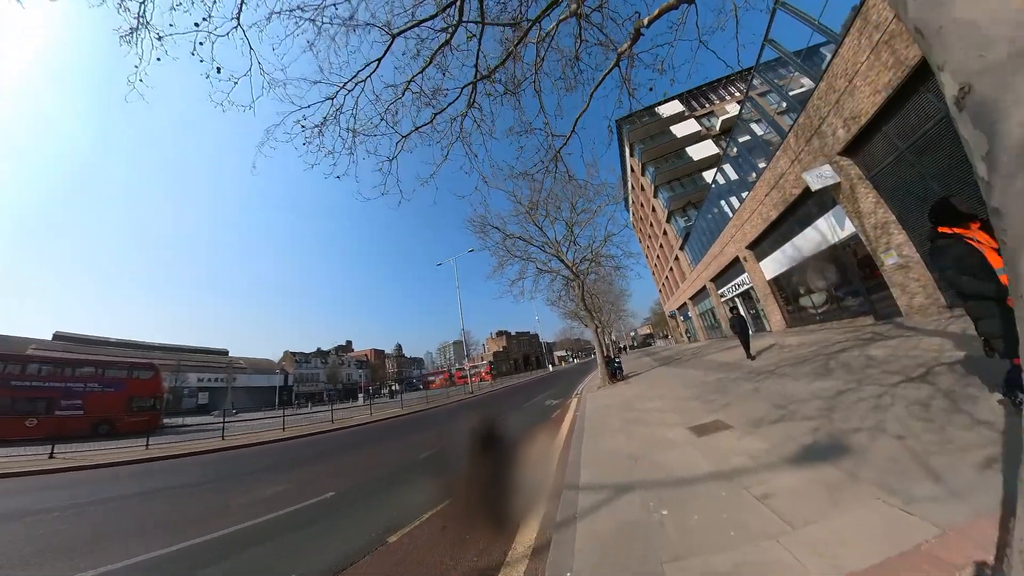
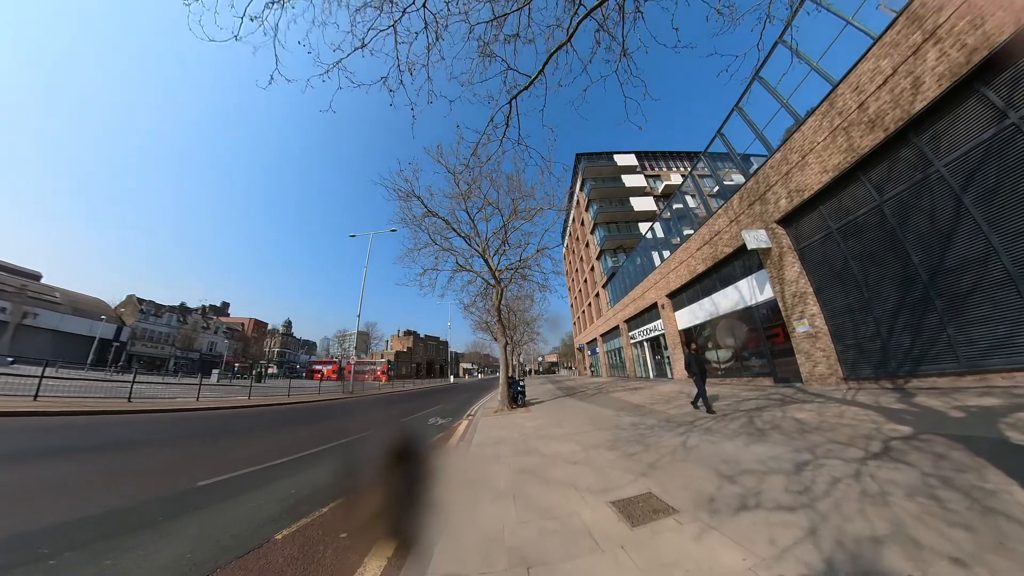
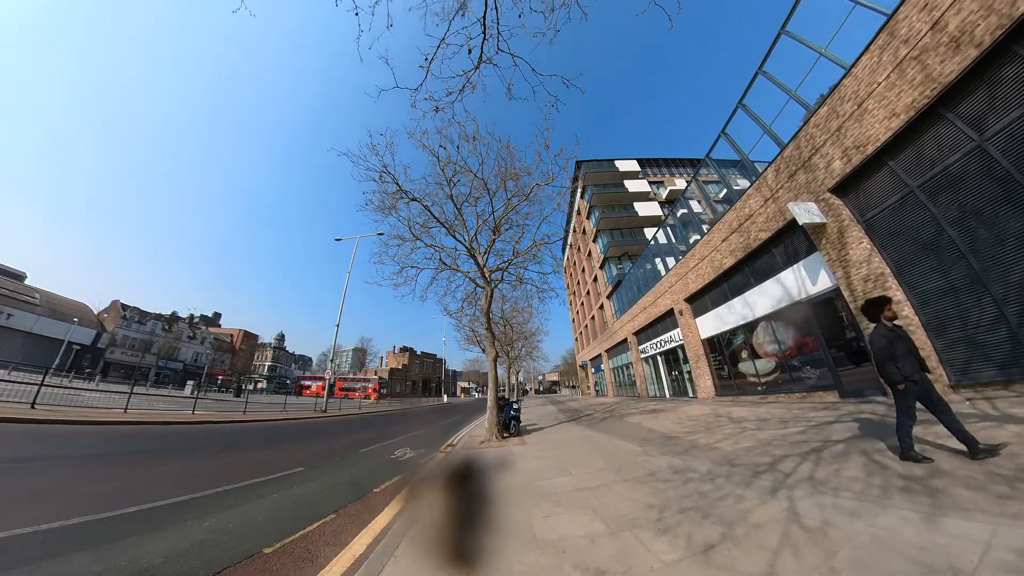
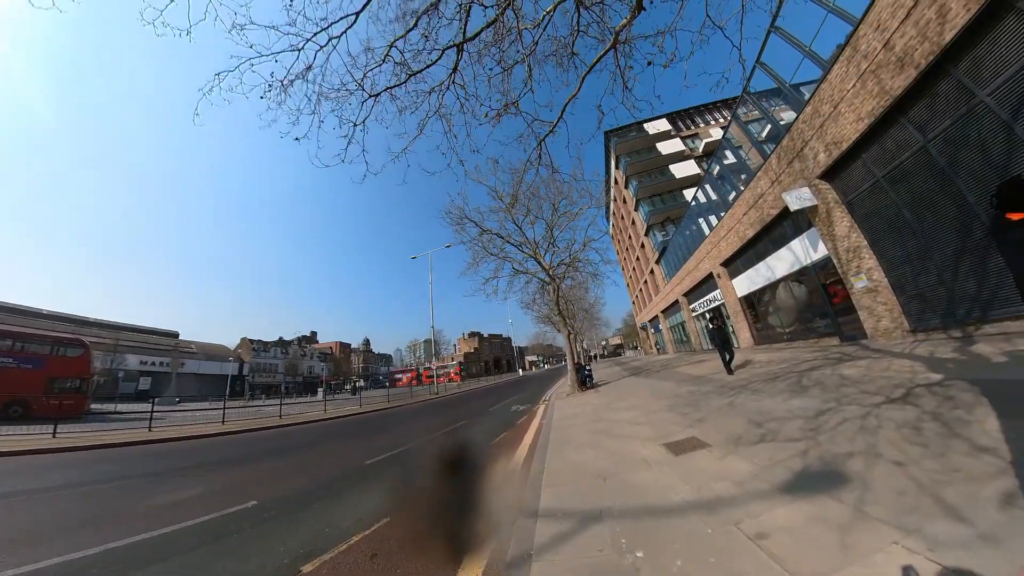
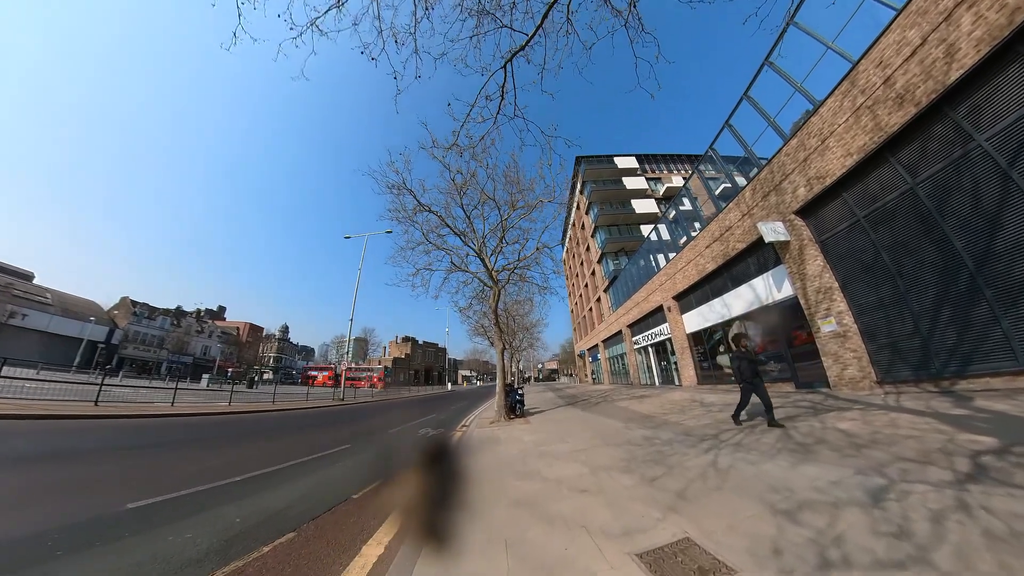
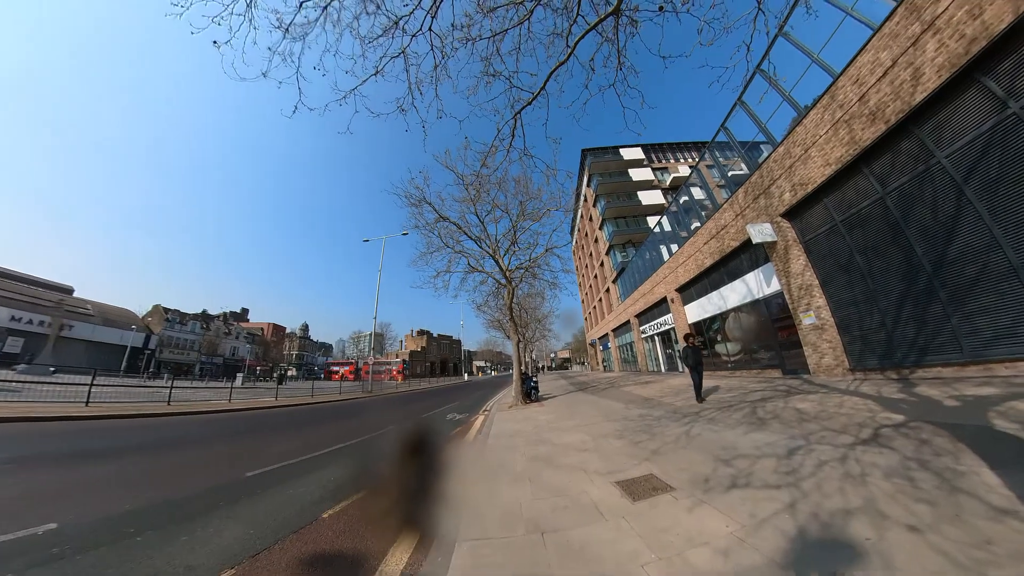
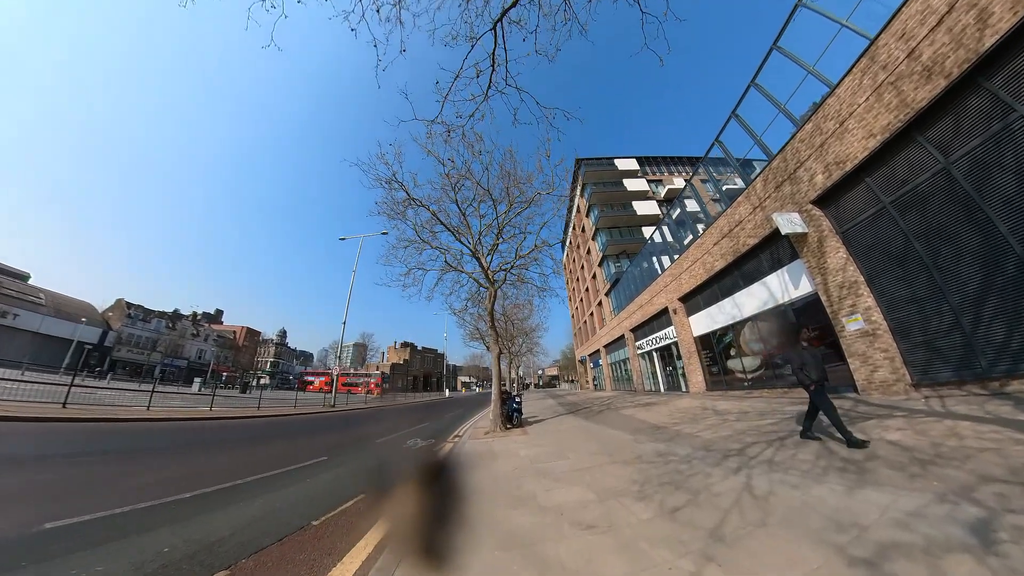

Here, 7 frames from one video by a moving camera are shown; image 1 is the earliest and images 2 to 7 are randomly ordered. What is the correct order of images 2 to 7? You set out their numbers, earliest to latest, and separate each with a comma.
4, 6, 2, 5, 7, 3
